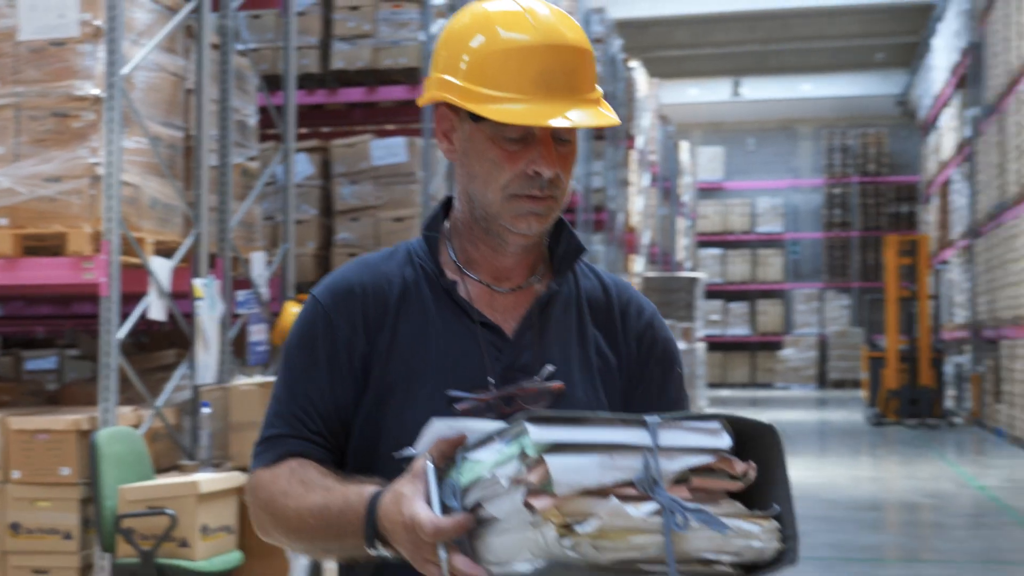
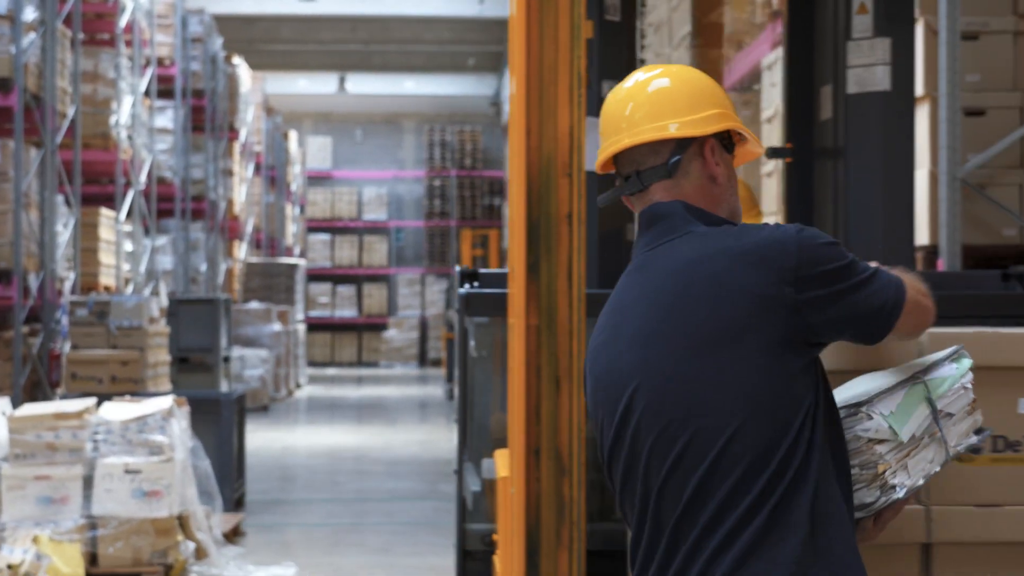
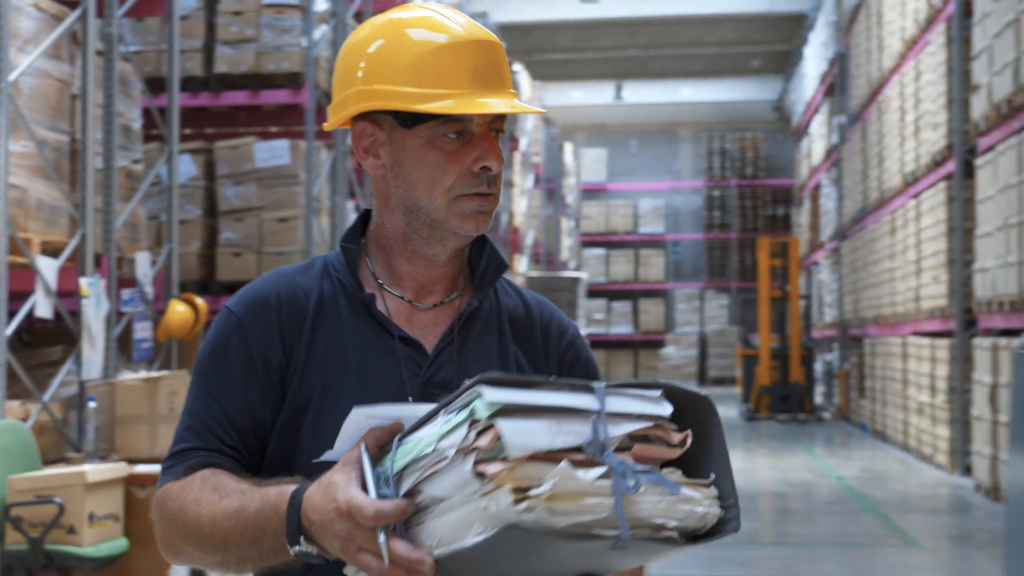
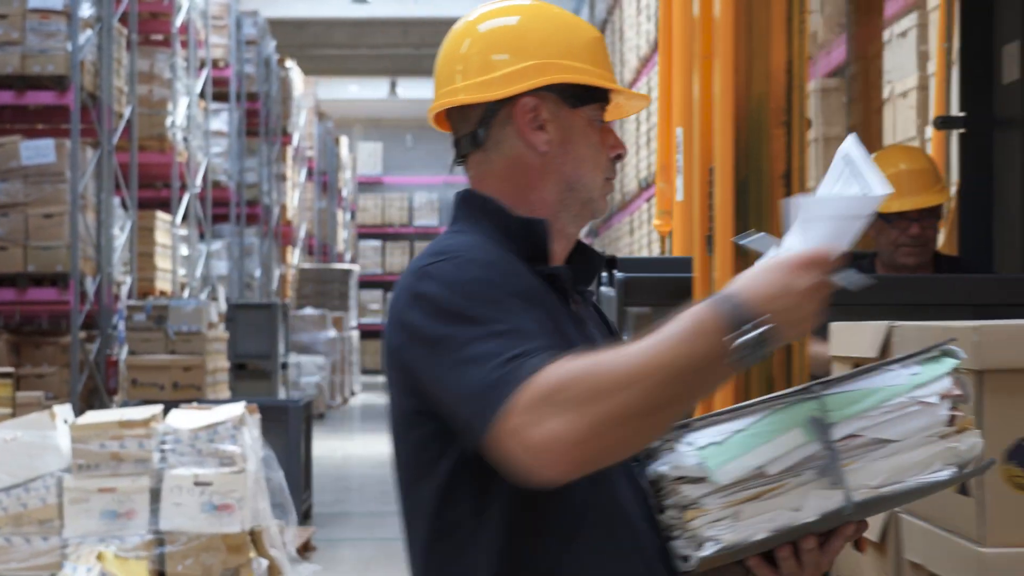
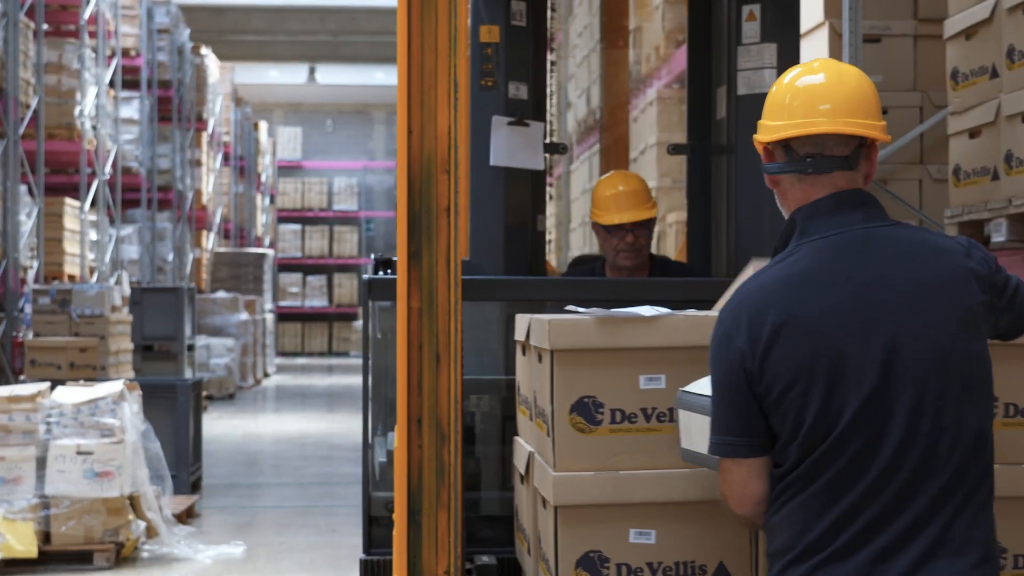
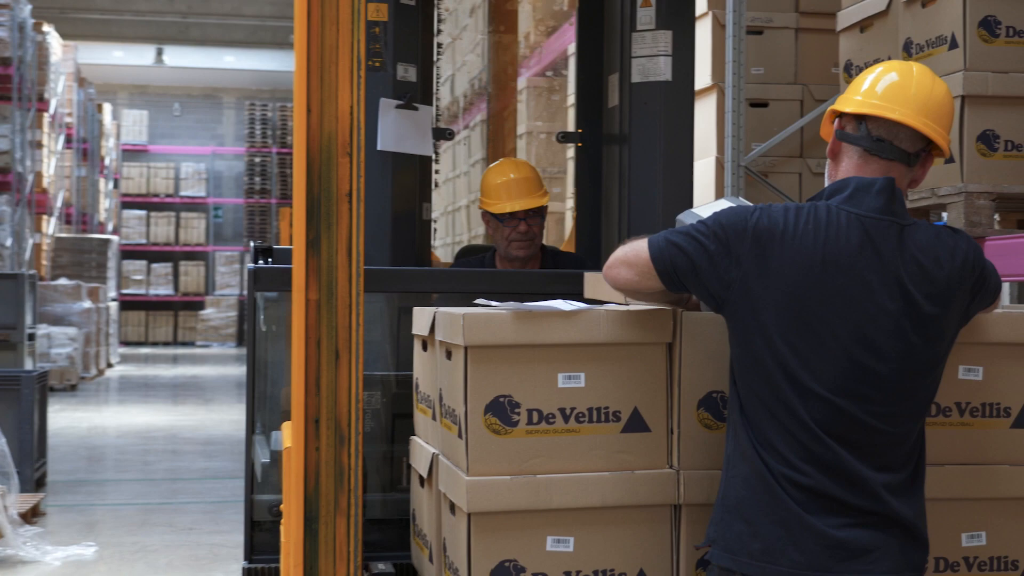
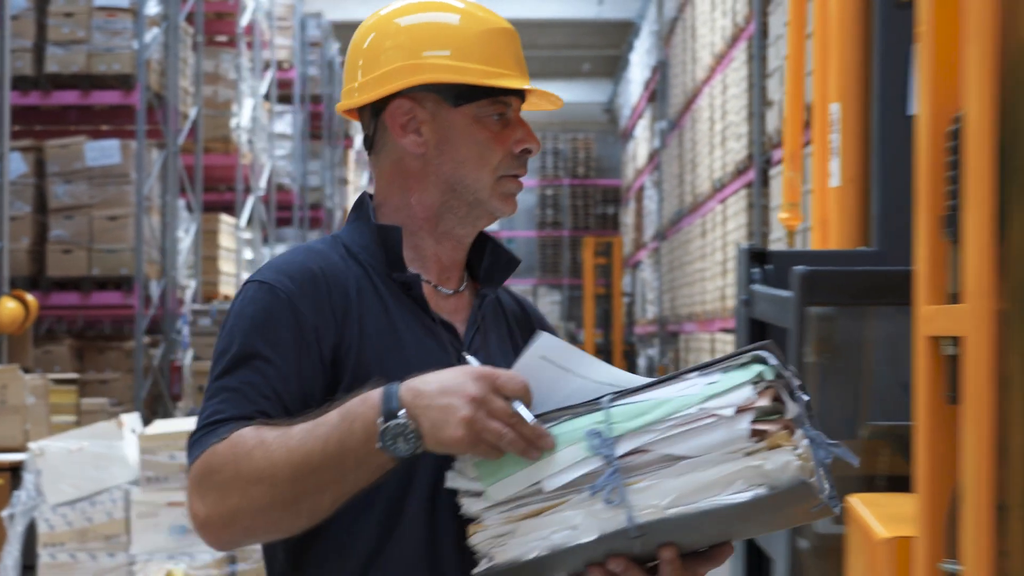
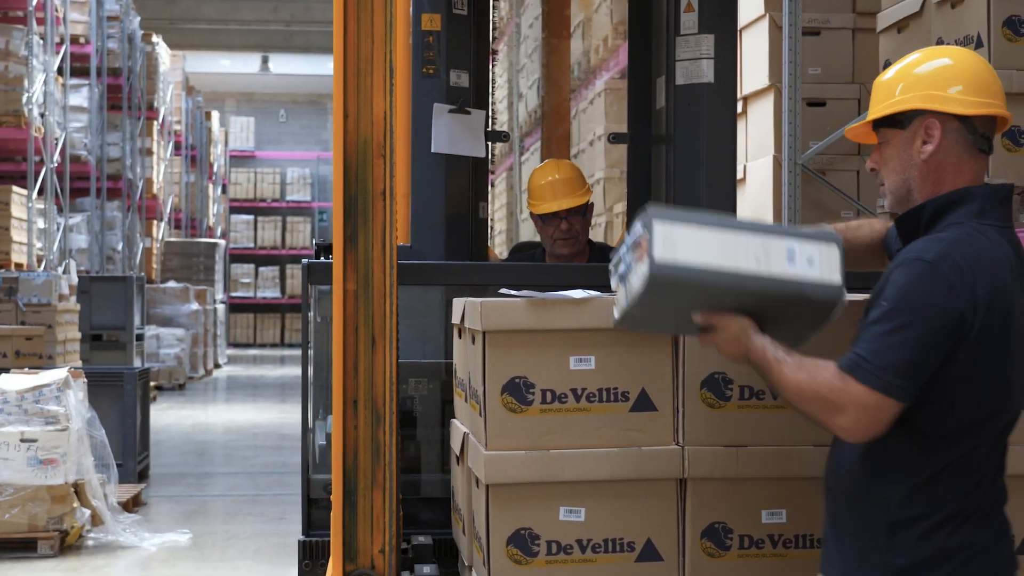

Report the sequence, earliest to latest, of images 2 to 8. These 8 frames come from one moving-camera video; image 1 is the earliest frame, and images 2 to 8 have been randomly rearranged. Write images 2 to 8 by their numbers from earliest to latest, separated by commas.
3, 7, 4, 2, 5, 8, 6
